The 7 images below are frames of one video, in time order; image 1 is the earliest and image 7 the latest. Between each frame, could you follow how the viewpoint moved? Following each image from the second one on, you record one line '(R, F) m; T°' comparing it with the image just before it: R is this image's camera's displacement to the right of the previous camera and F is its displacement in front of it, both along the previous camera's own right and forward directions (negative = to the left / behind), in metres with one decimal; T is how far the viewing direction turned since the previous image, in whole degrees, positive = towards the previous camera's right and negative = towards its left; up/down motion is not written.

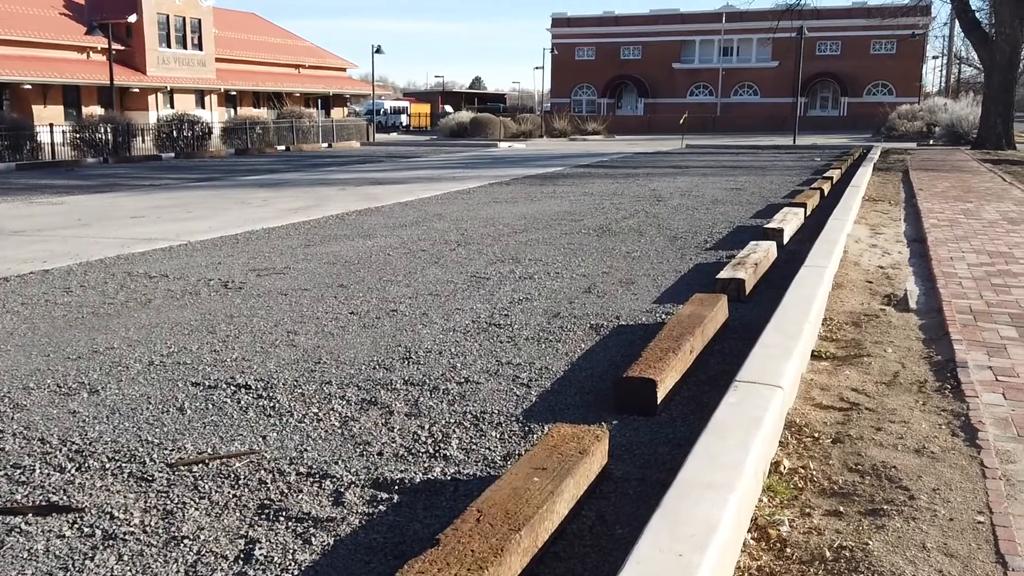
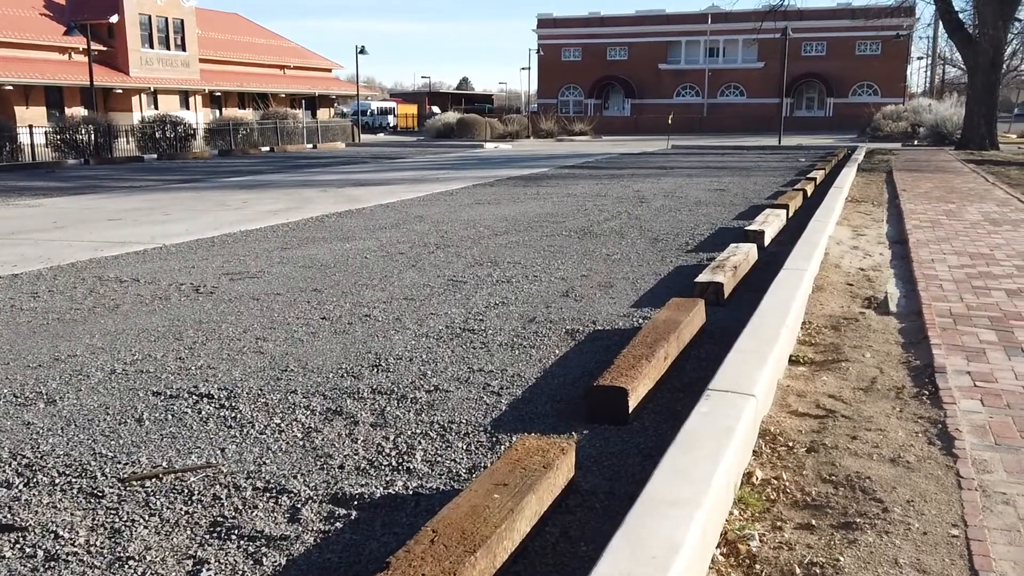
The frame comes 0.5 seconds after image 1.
(+0.1, +0.1) m; +1°
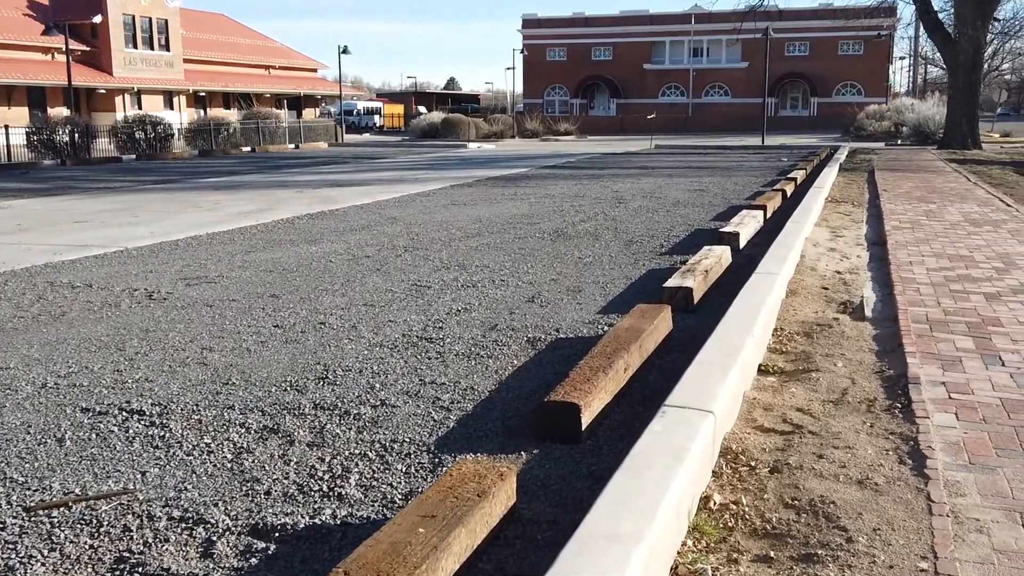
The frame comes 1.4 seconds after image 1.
(+0.2, +0.2) m; +1°
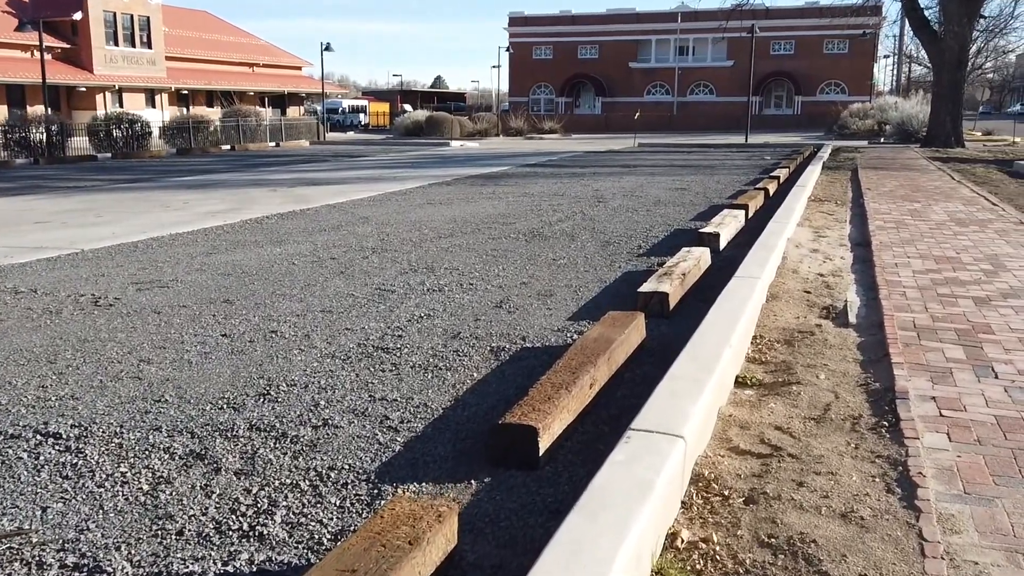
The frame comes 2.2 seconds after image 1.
(+0.1, +0.4) m; +1°
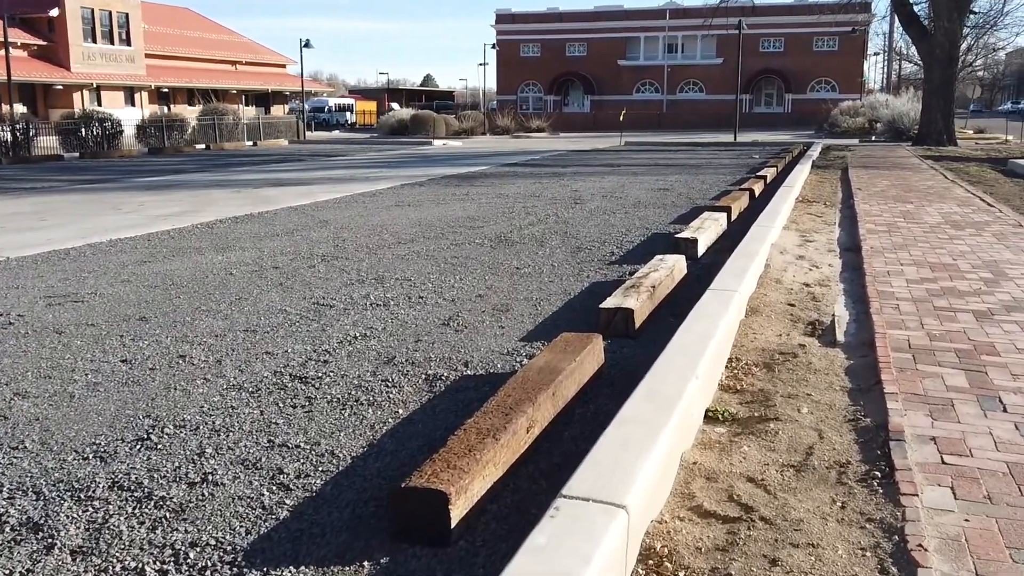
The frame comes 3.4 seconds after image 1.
(+0.3, +0.7) m; +1°
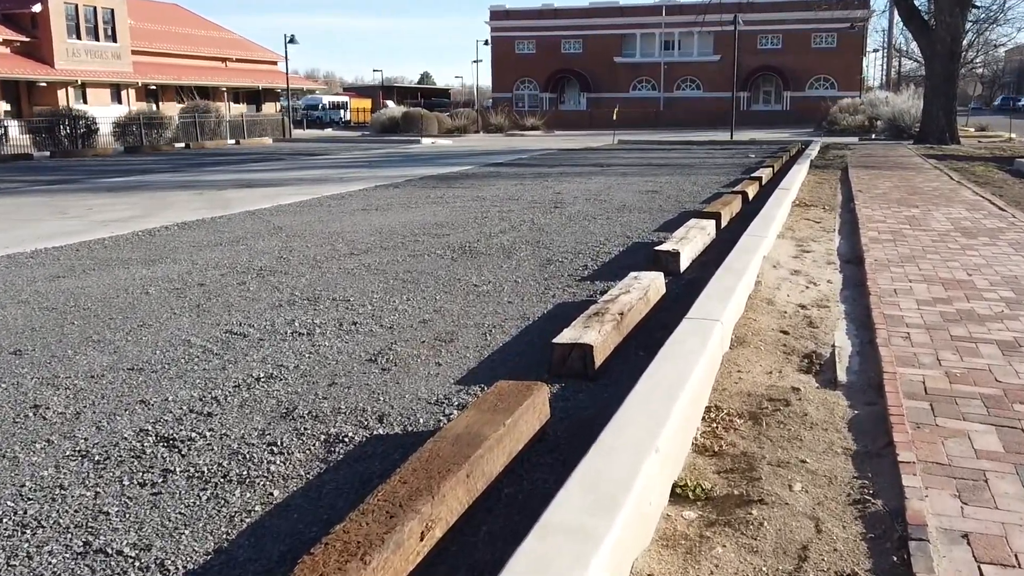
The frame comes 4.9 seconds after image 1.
(+0.3, +0.9) m; 0°
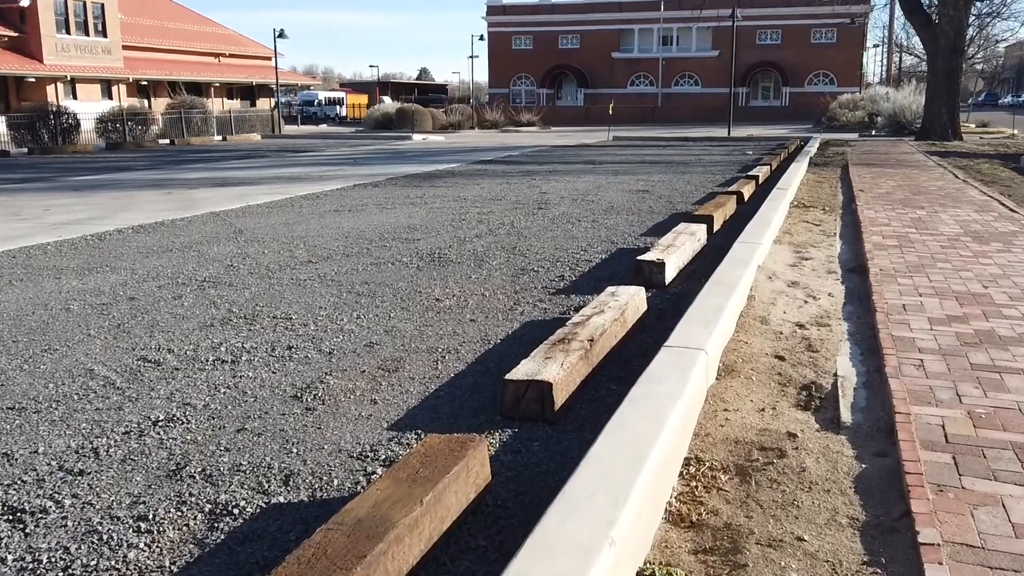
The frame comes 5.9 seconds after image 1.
(+0.2, +0.7) m; 0°
